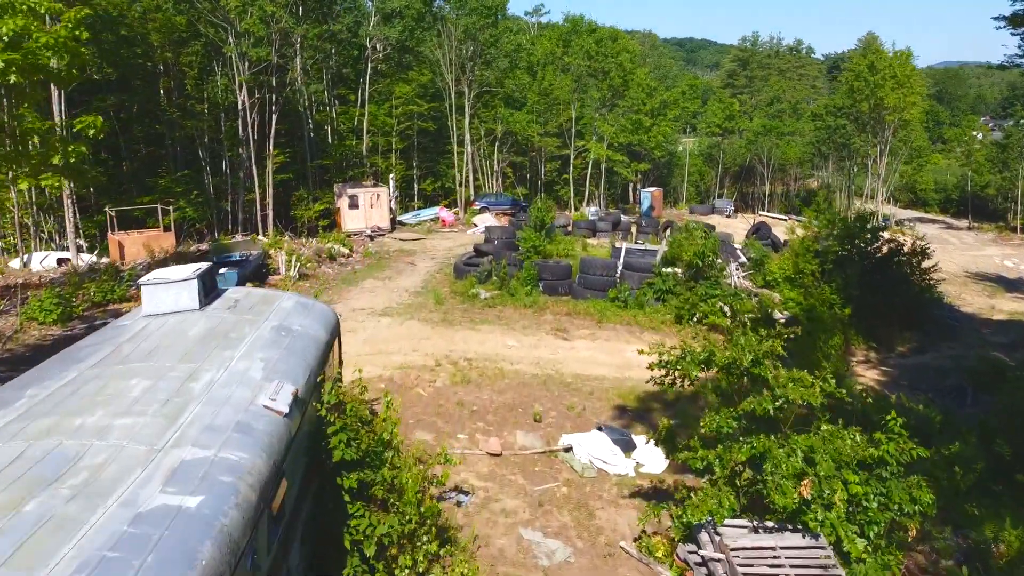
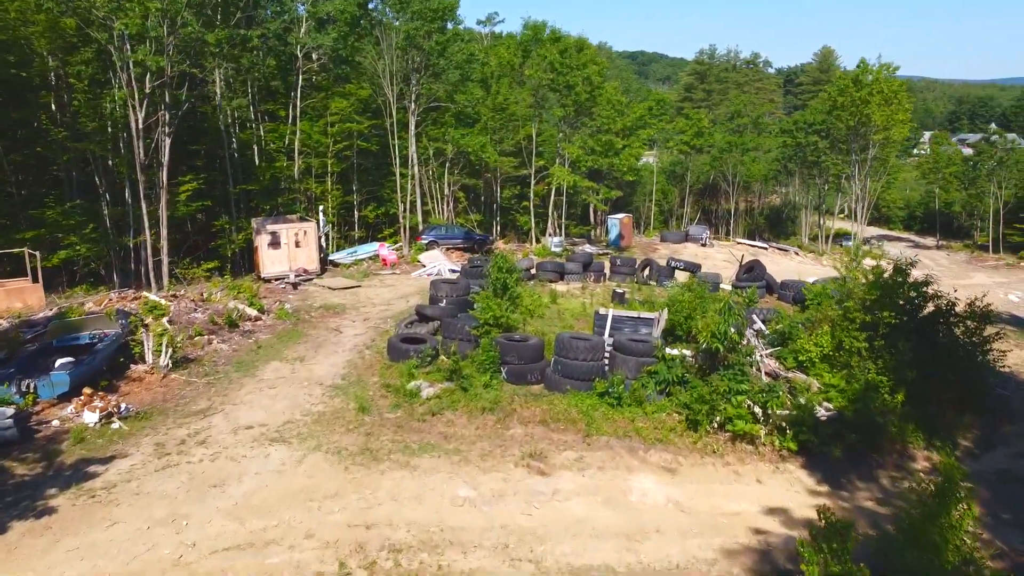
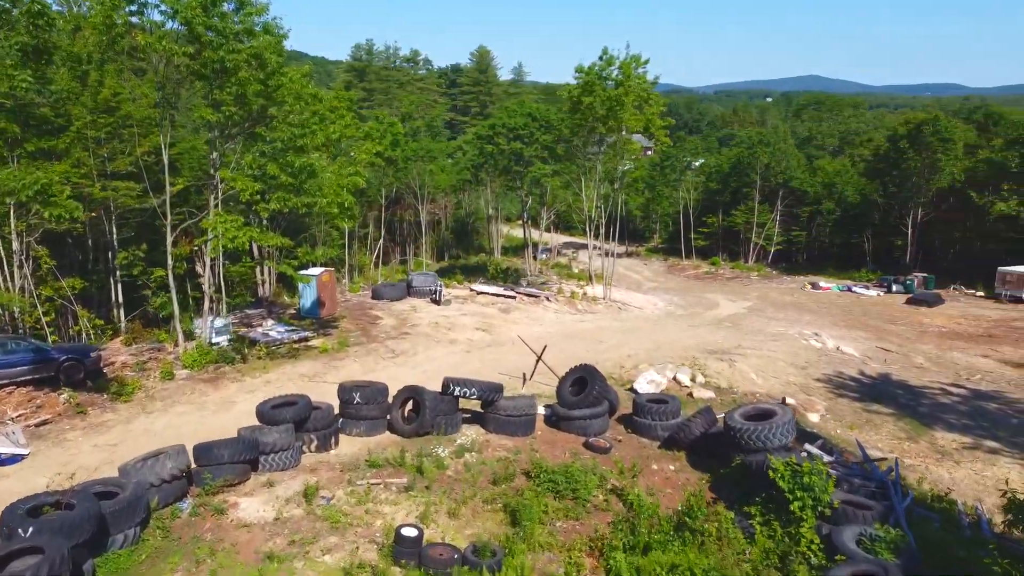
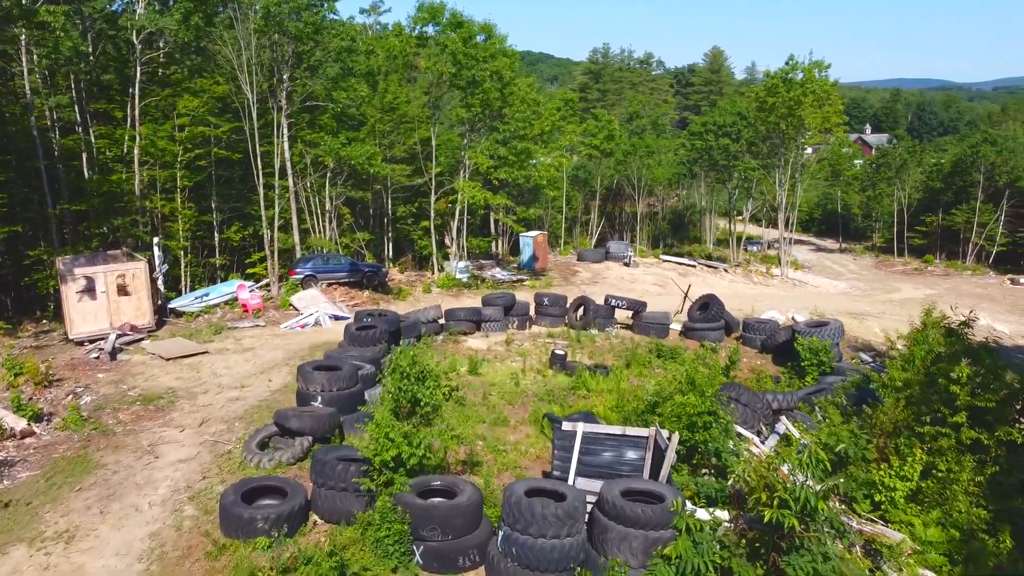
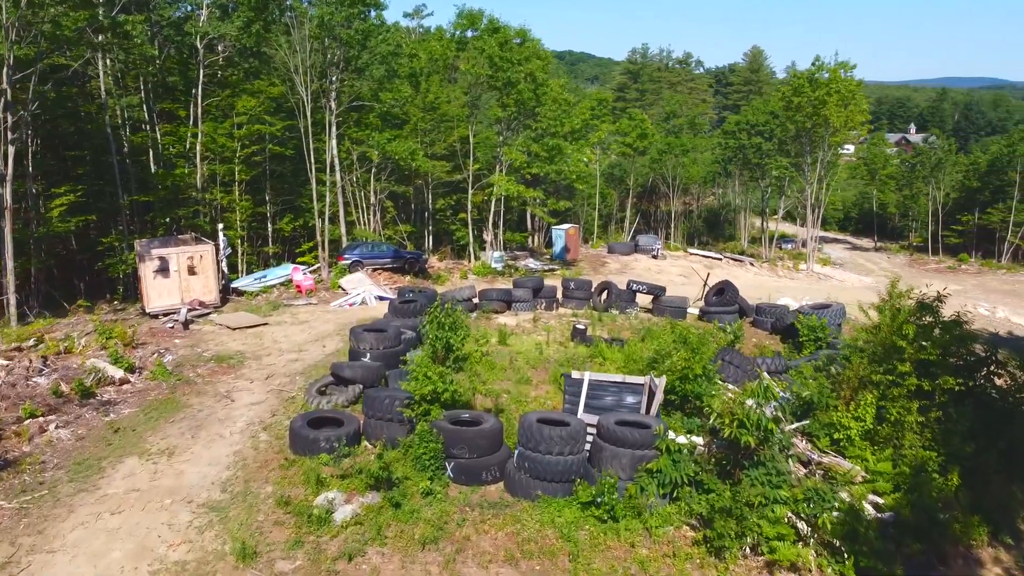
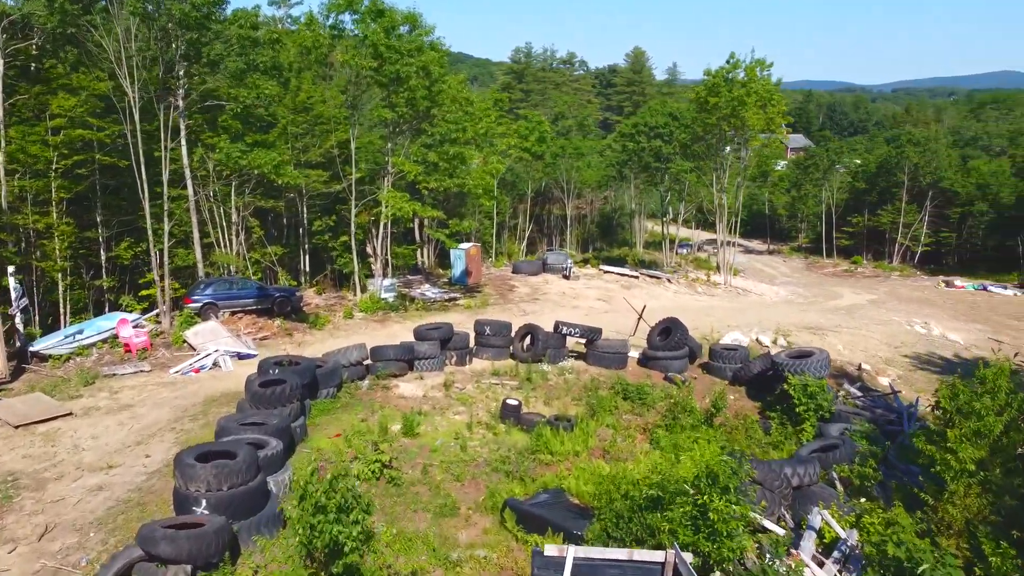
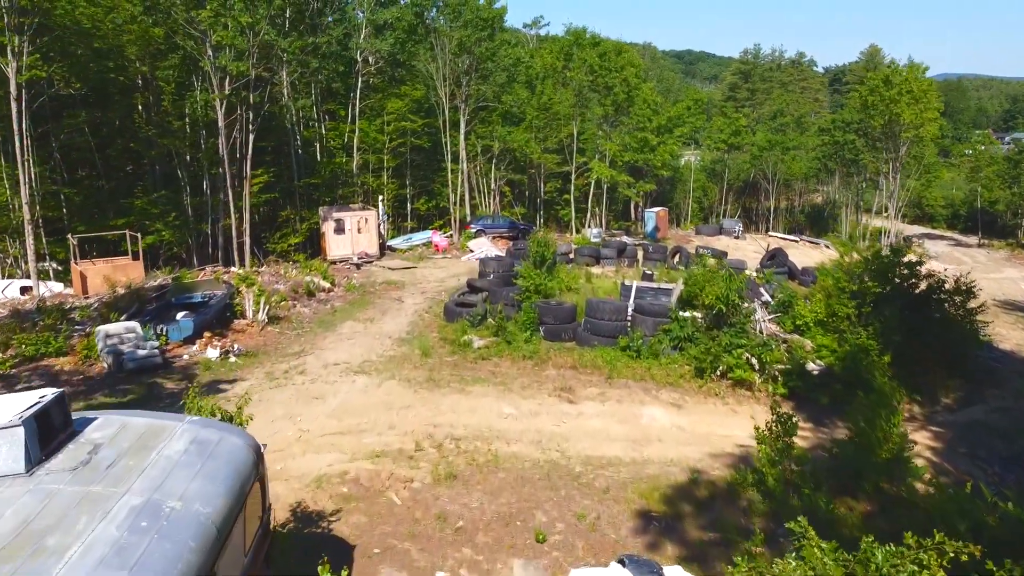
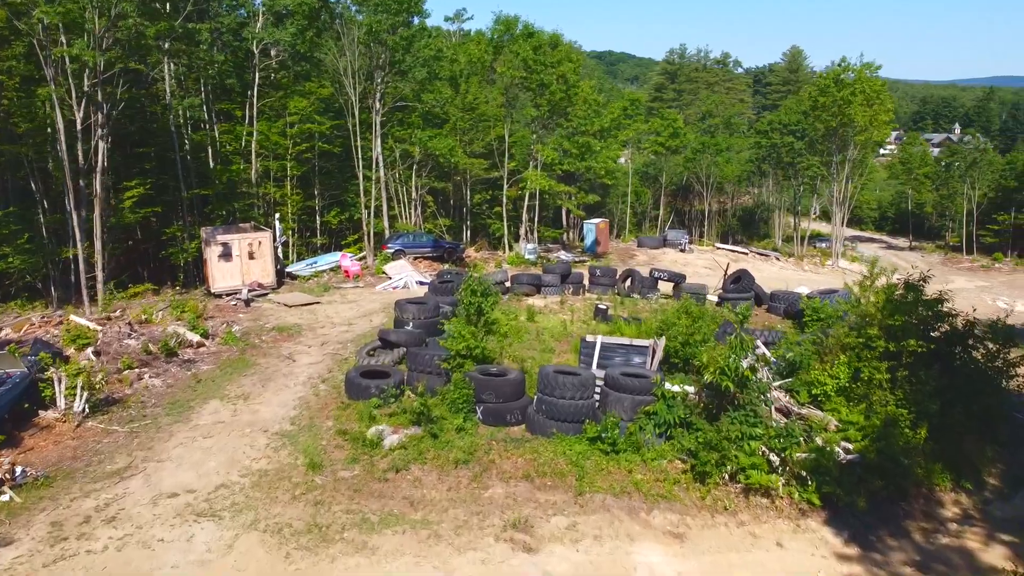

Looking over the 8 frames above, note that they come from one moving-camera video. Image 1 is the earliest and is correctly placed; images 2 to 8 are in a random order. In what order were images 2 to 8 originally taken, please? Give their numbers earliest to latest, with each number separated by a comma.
7, 2, 8, 5, 4, 6, 3
